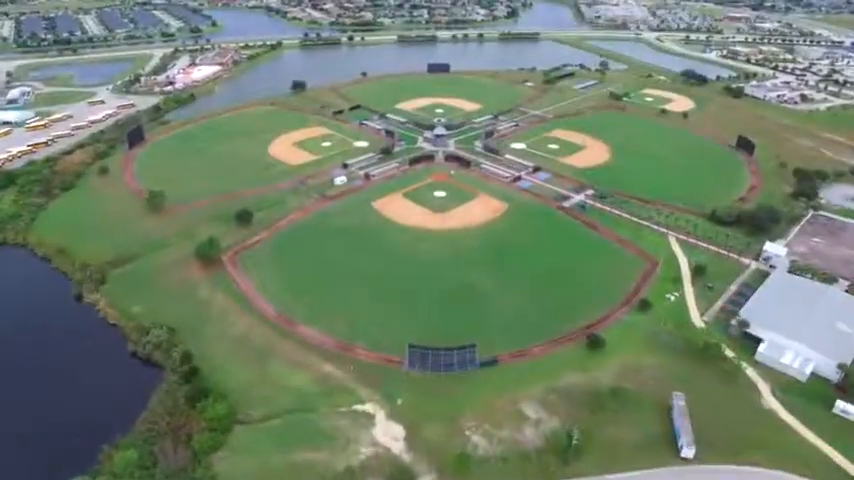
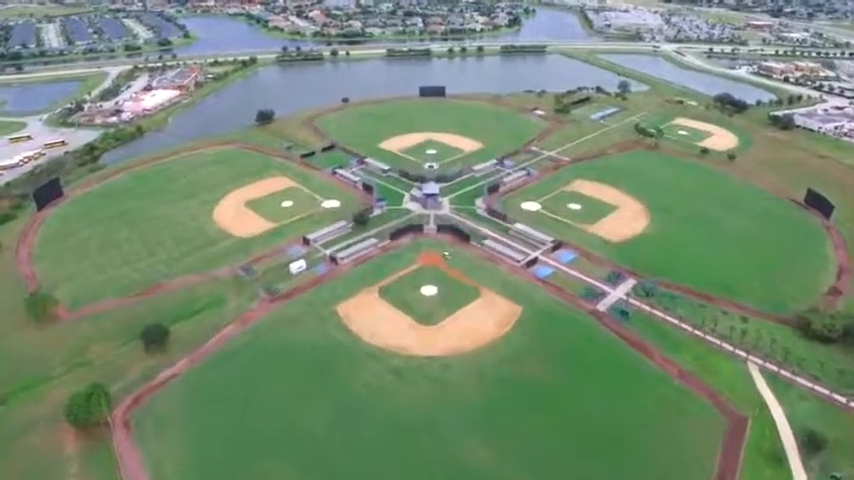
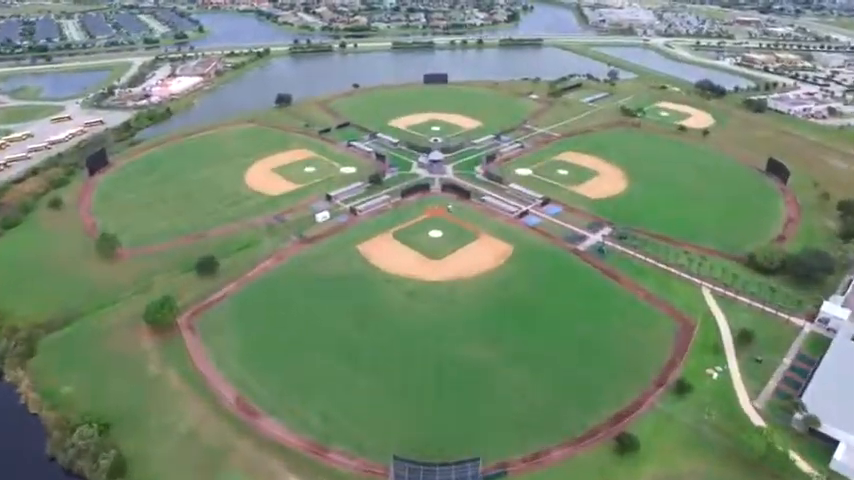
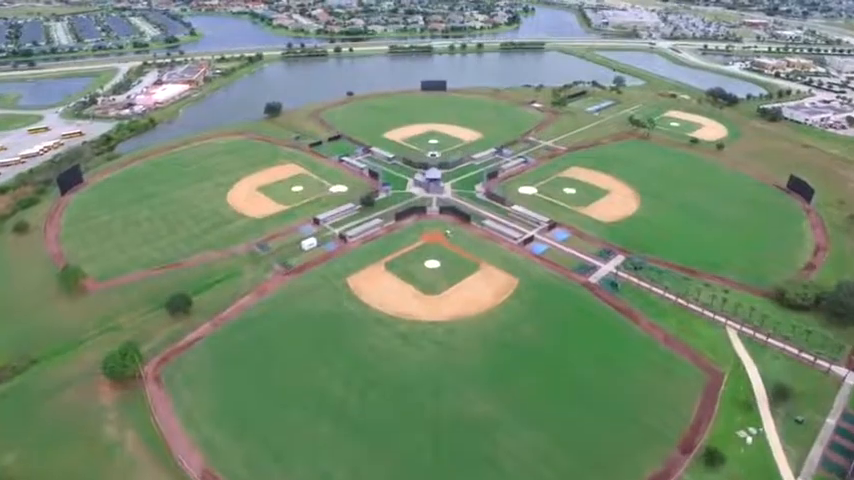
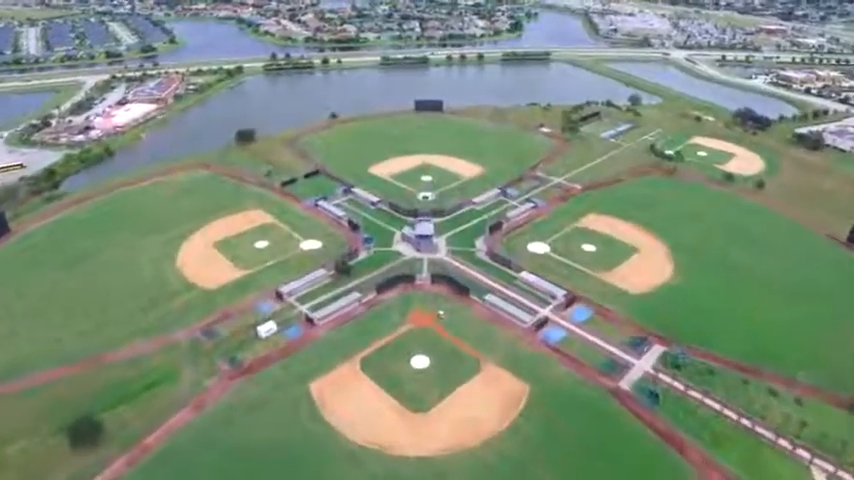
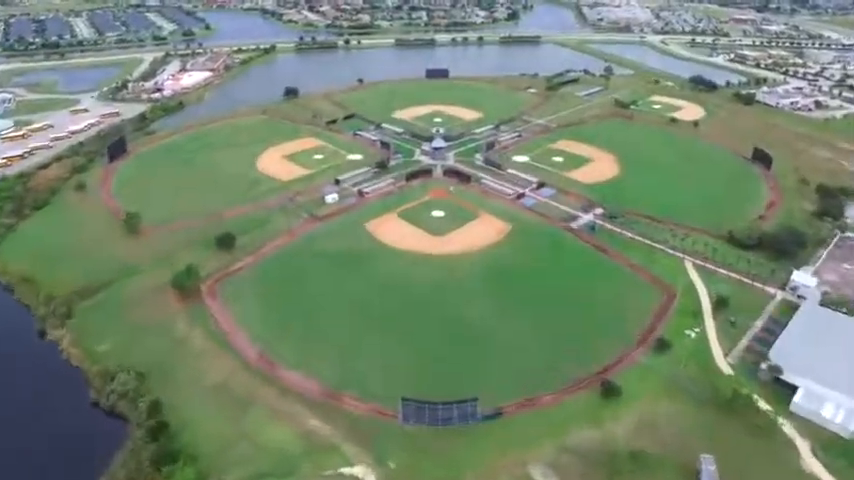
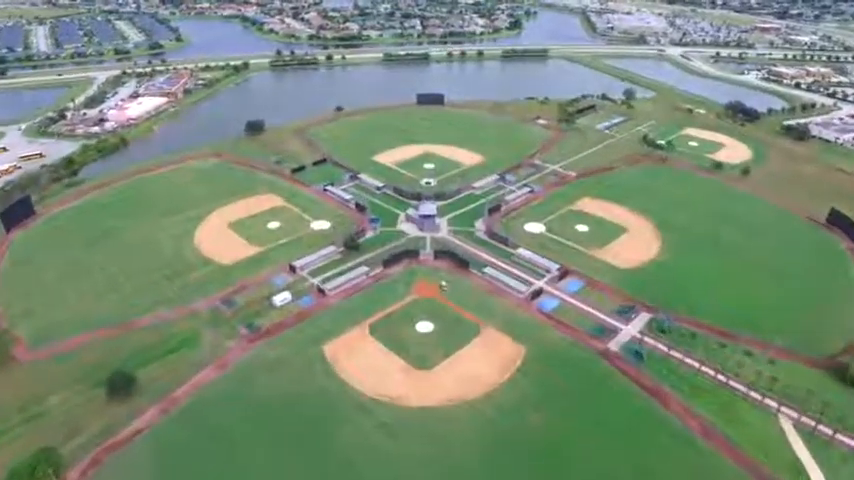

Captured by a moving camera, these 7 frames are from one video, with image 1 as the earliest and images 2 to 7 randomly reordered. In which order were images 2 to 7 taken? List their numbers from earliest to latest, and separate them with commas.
6, 3, 4, 2, 7, 5
